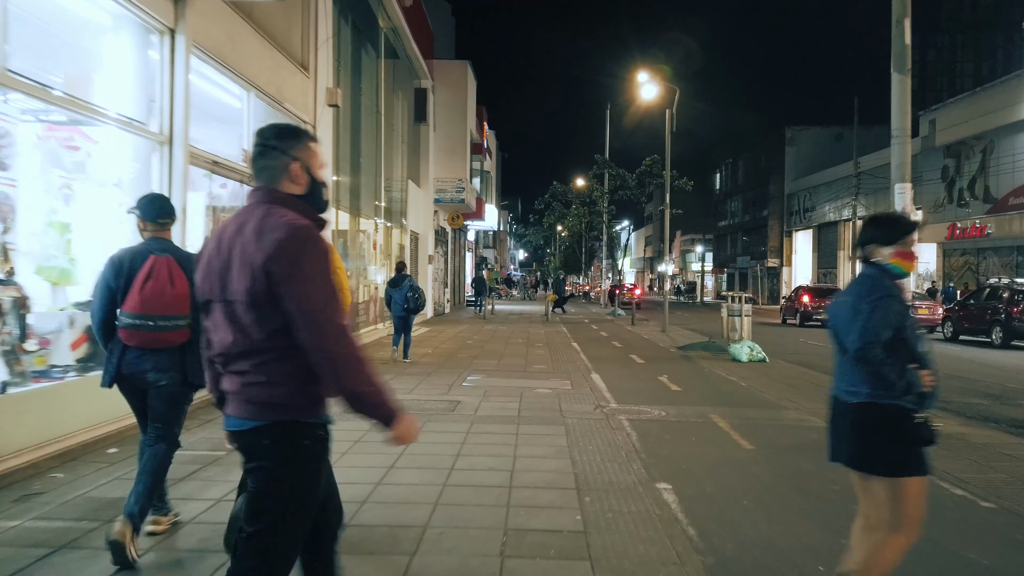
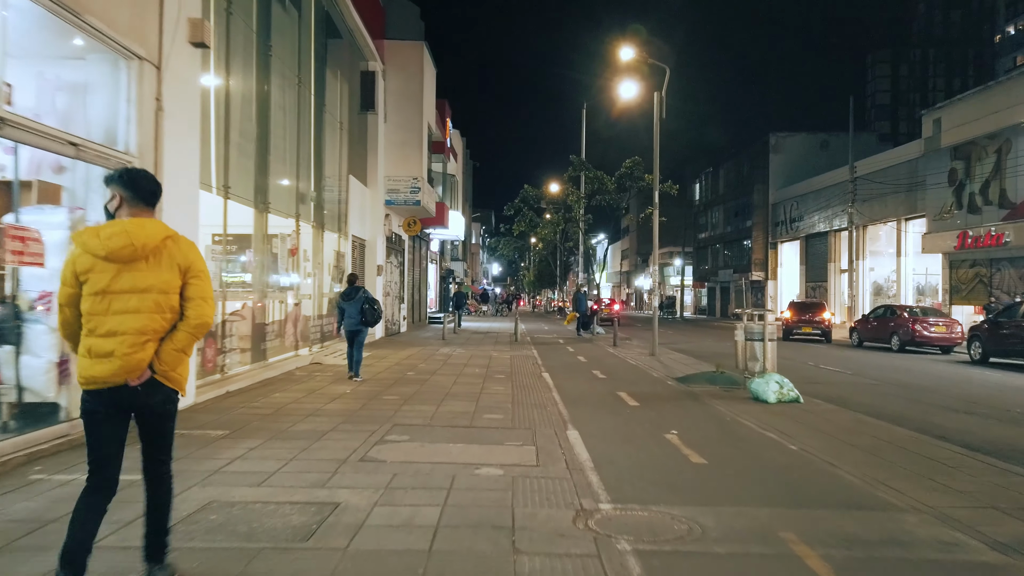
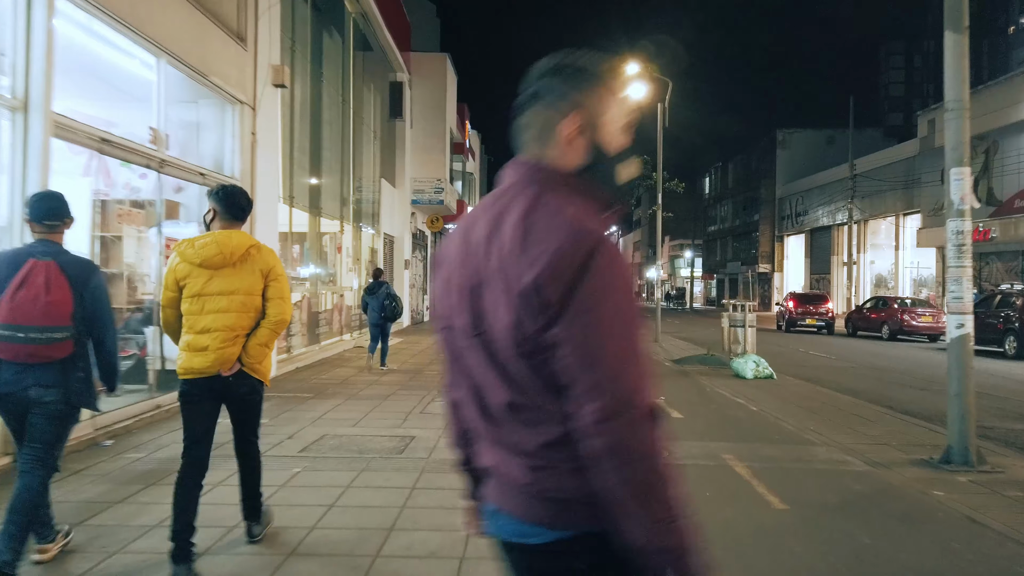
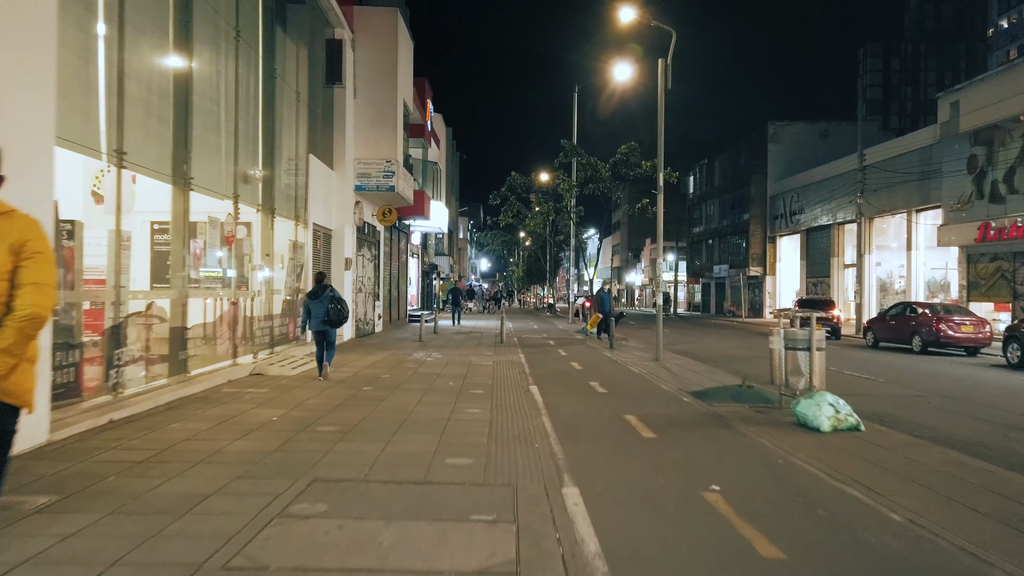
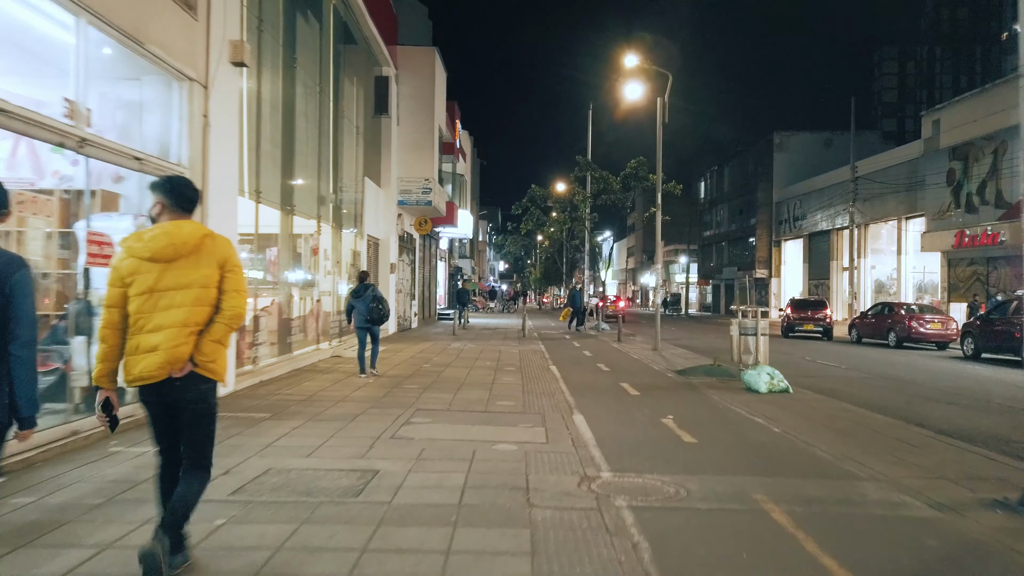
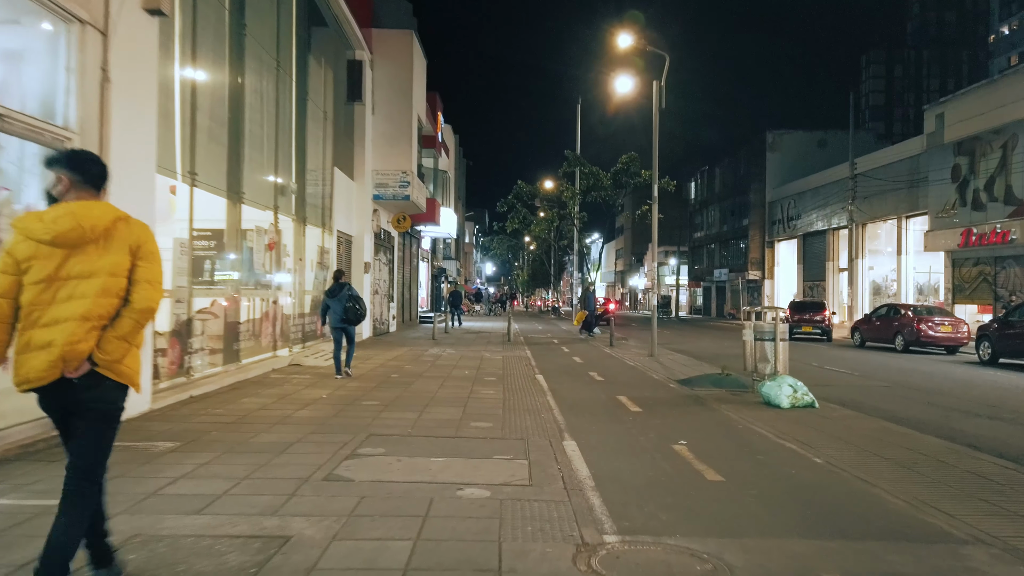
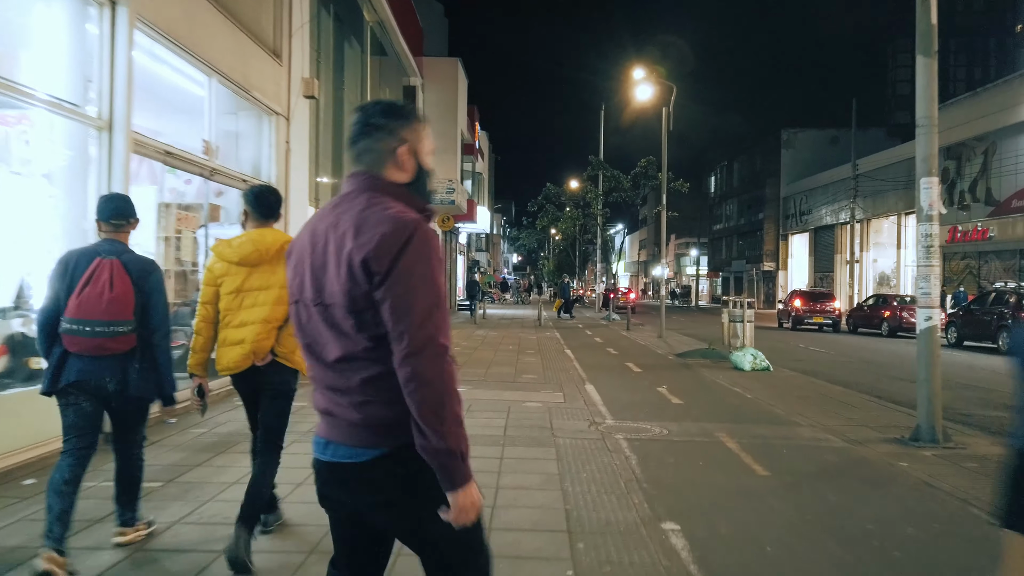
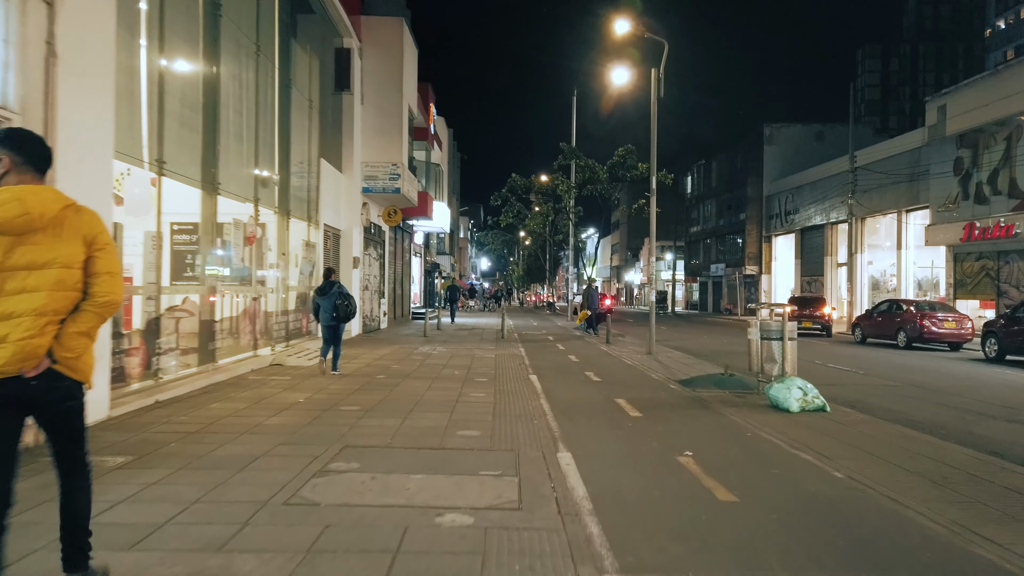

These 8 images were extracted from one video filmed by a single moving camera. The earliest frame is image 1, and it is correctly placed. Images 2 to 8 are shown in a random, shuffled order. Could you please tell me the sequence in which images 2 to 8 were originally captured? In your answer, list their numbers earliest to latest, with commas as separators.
7, 3, 5, 2, 6, 8, 4
